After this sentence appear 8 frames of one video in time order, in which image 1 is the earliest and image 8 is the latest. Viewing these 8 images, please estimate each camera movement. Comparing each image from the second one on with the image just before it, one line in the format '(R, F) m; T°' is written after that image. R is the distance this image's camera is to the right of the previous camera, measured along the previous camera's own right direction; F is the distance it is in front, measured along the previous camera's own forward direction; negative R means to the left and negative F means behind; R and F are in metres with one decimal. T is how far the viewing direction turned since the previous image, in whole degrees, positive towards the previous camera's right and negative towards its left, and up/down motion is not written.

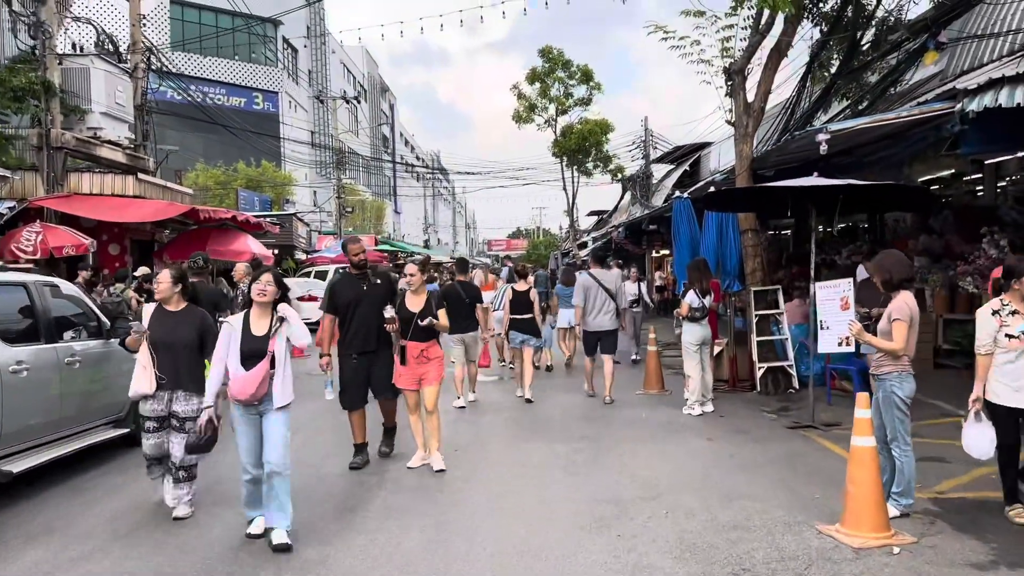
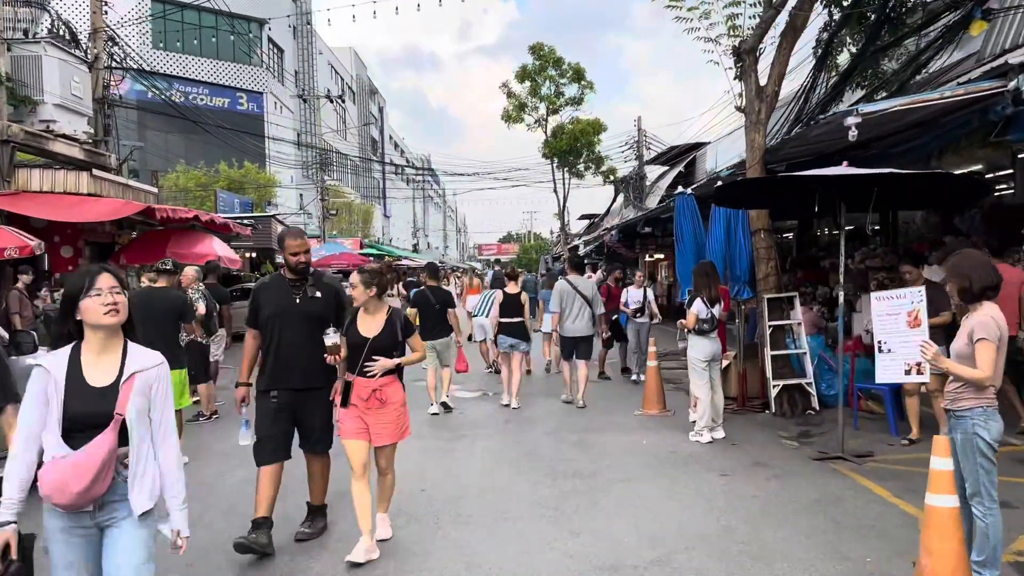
(+0.1, +1.1) m; +1°
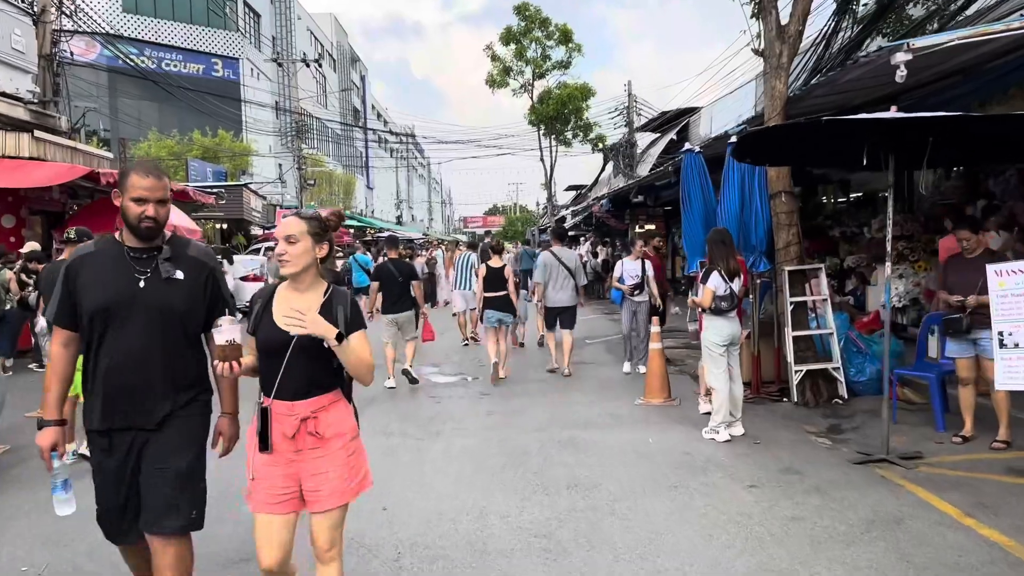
(0.0, +1.1) m; +1°
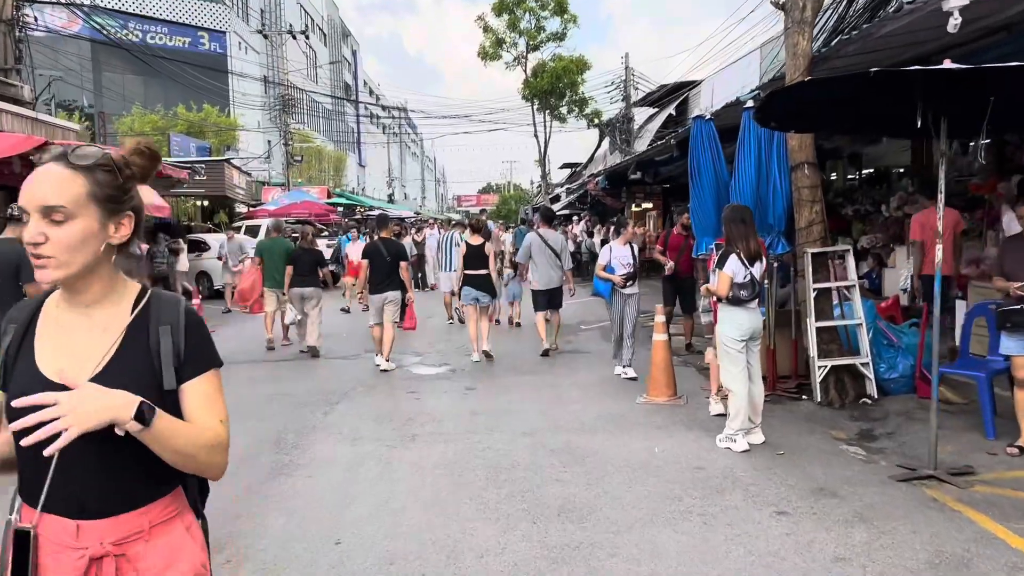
(+0.1, +0.8) m; 0°
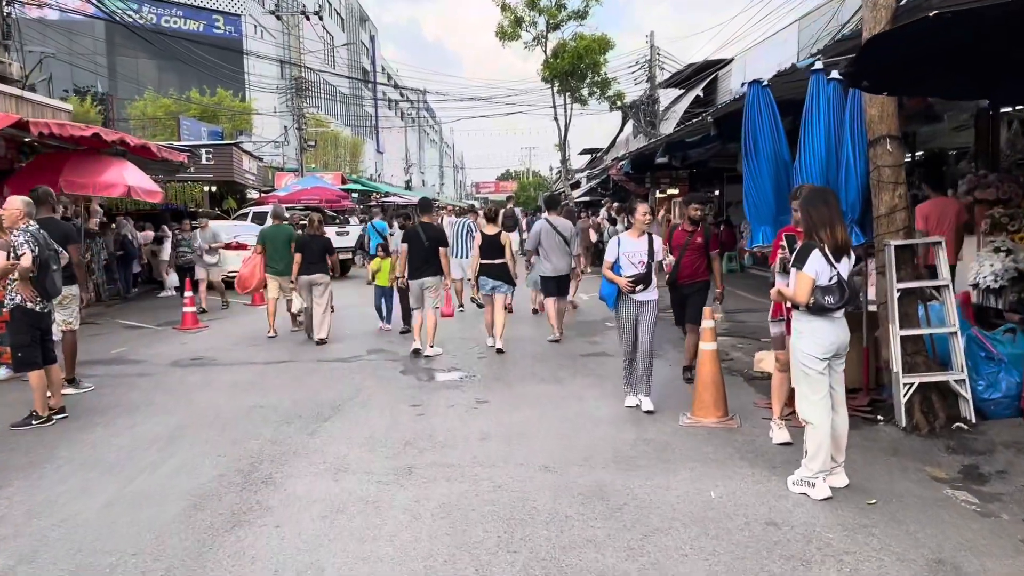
(0.0, +1.0) m; -1°
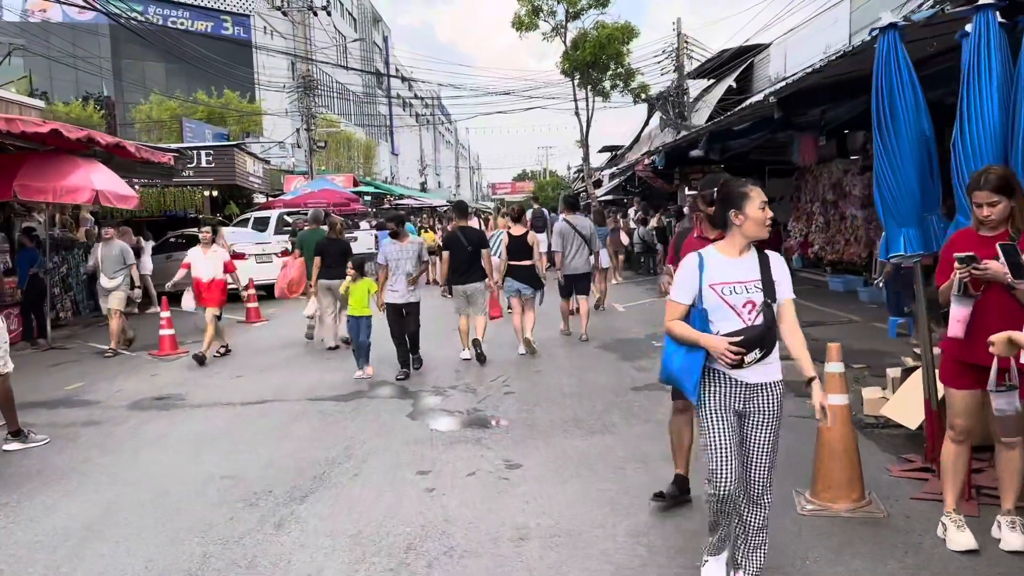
(-0.1, +1.6) m; -1°
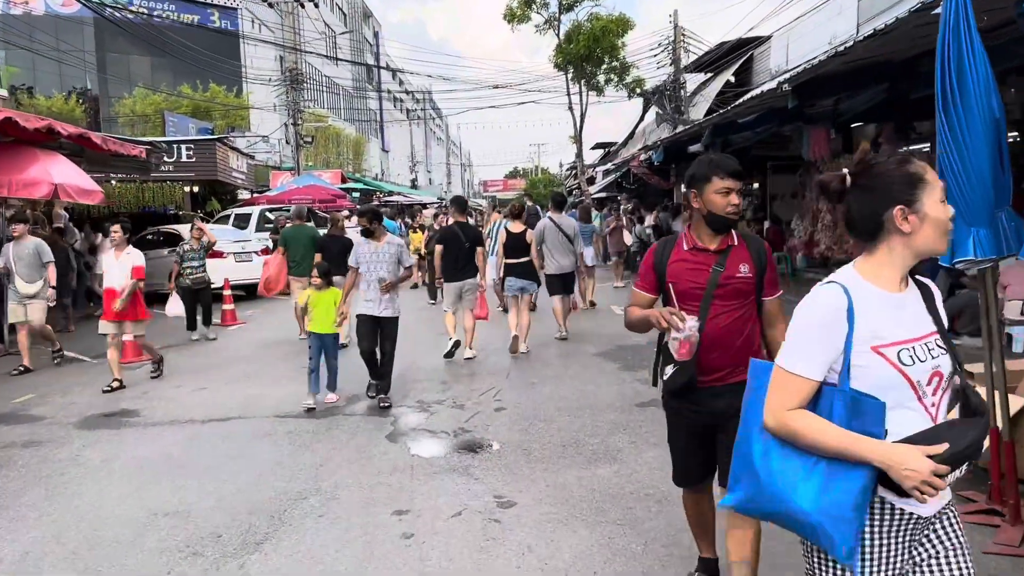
(0.0, +0.7) m; +1°
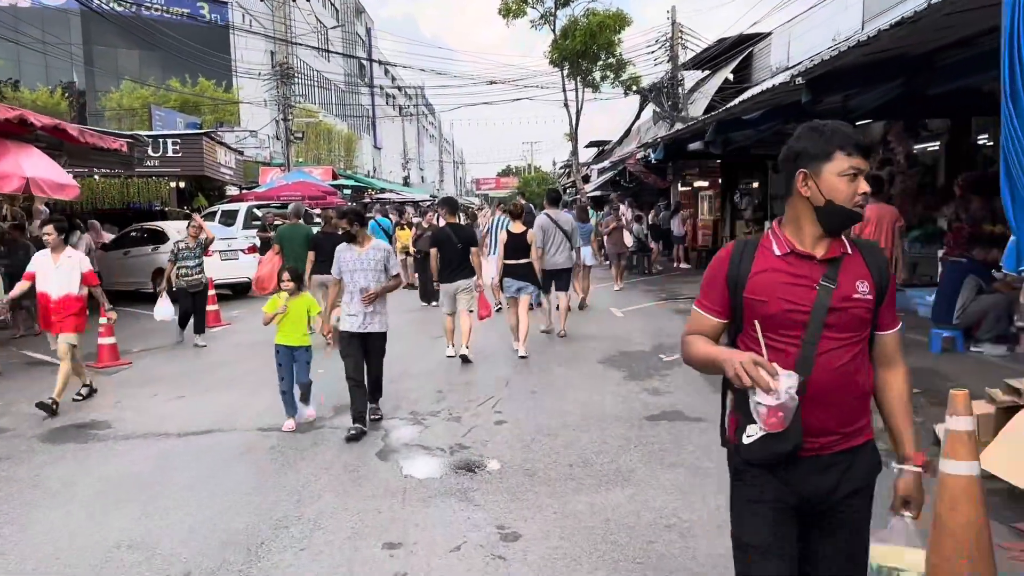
(-0.1, +0.4) m; +1°
